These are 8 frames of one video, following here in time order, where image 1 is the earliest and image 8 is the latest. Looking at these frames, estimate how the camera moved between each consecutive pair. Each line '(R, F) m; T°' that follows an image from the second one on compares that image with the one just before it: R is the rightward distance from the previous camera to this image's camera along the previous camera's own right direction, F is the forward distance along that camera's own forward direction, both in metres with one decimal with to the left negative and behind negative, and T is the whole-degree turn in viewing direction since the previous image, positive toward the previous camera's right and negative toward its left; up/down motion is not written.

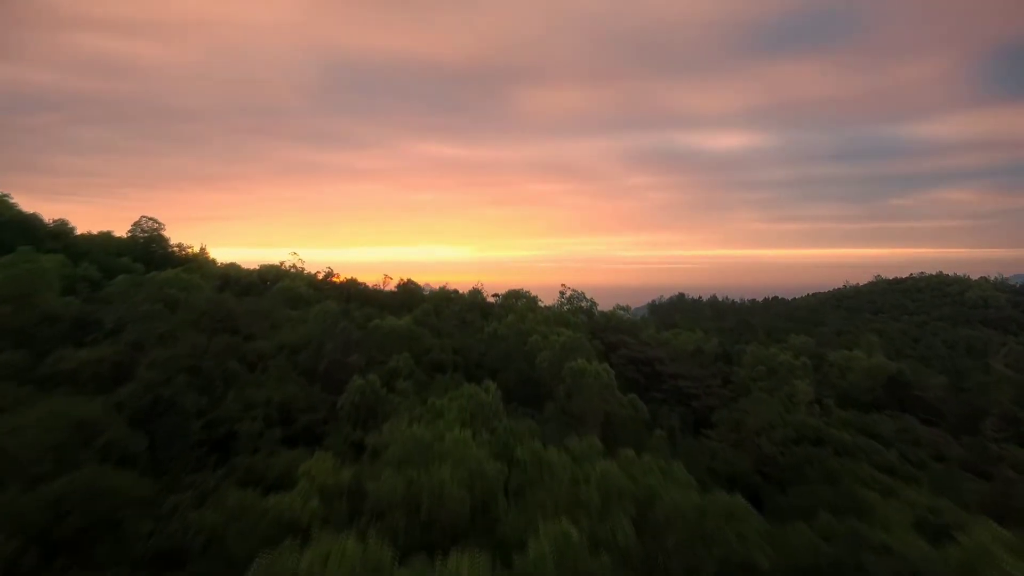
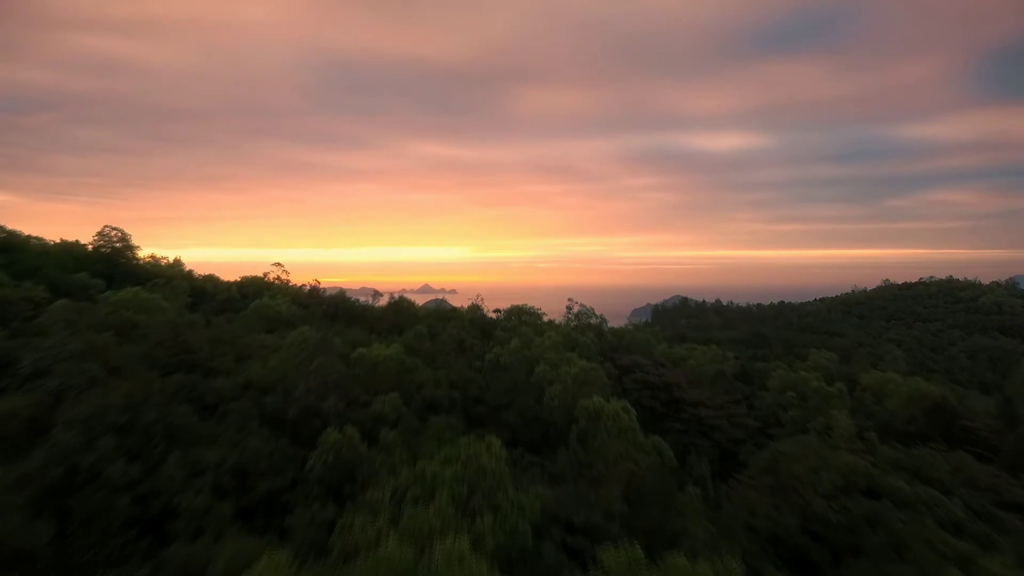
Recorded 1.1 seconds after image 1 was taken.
(-0.1, +1.2) m; 0°
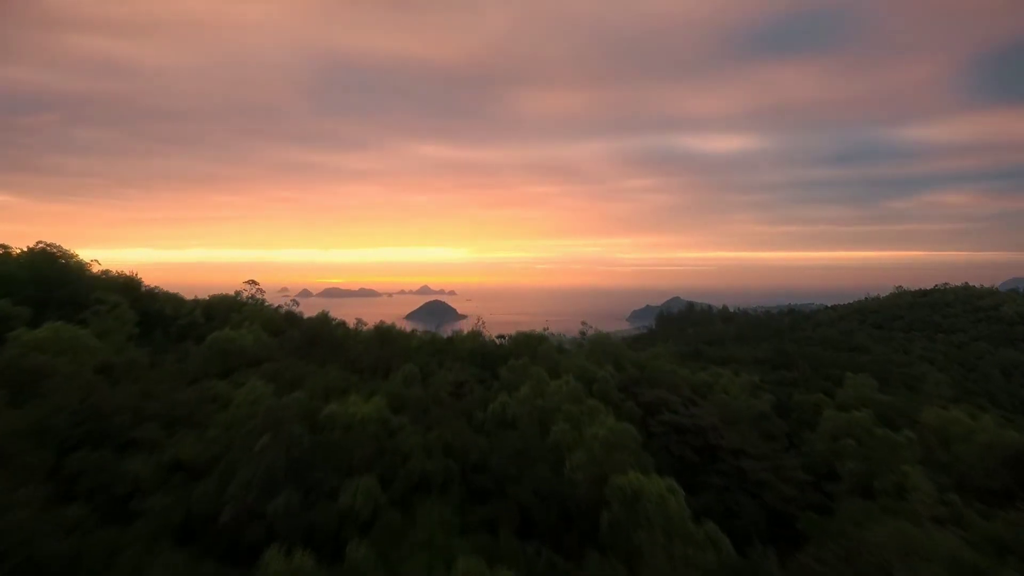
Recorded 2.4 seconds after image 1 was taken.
(-0.1, +1.7) m; 0°
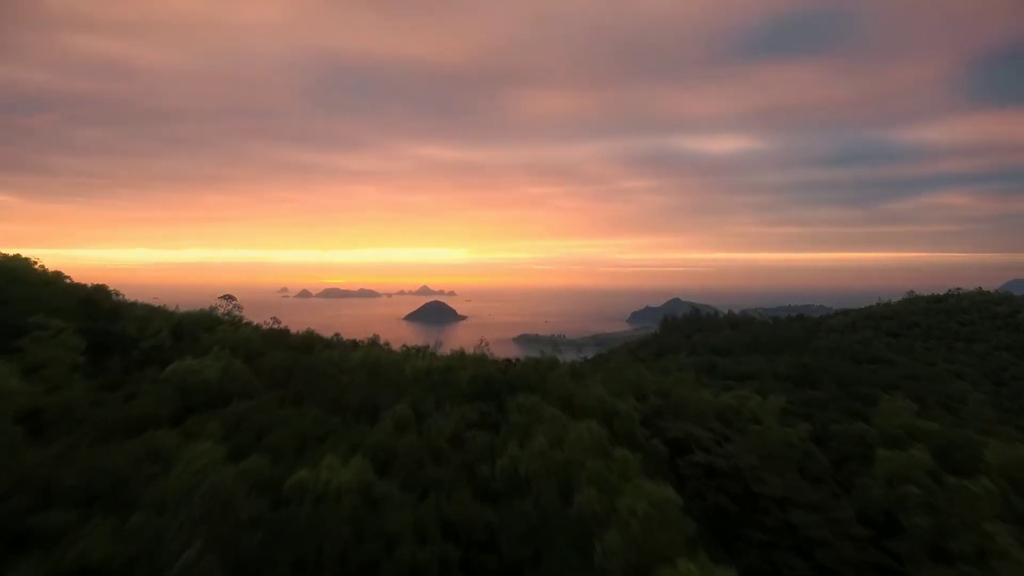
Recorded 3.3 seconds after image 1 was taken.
(-0.1, +1.3) m; 0°
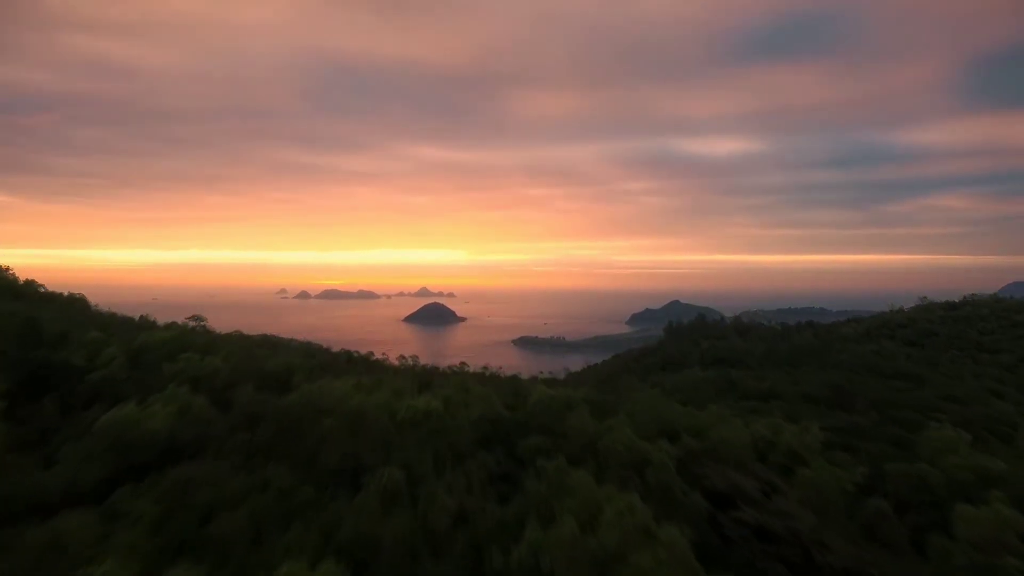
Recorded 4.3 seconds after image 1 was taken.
(-0.1, +1.4) m; 0°
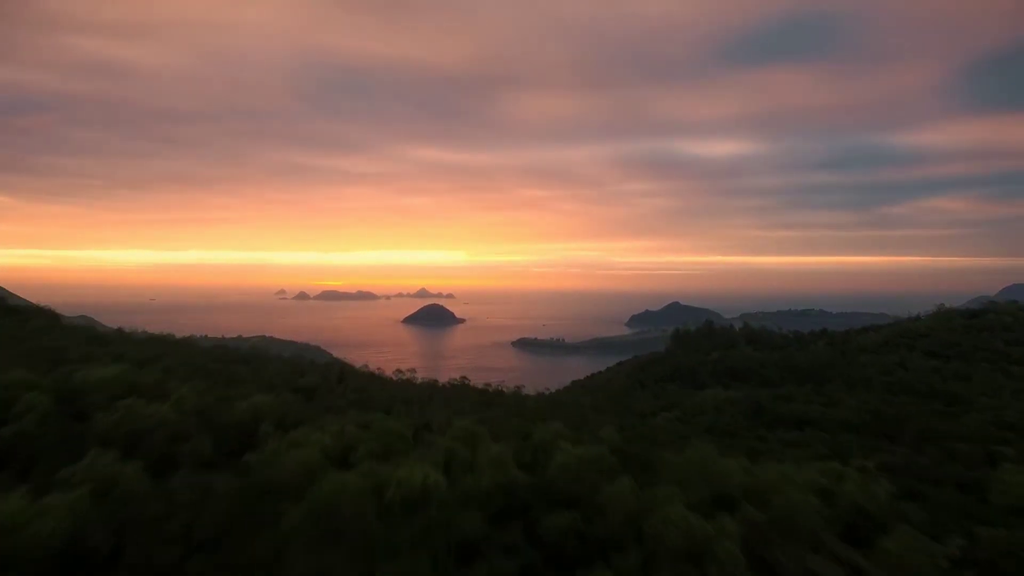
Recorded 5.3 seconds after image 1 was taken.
(-0.2, +1.7) m; 0°
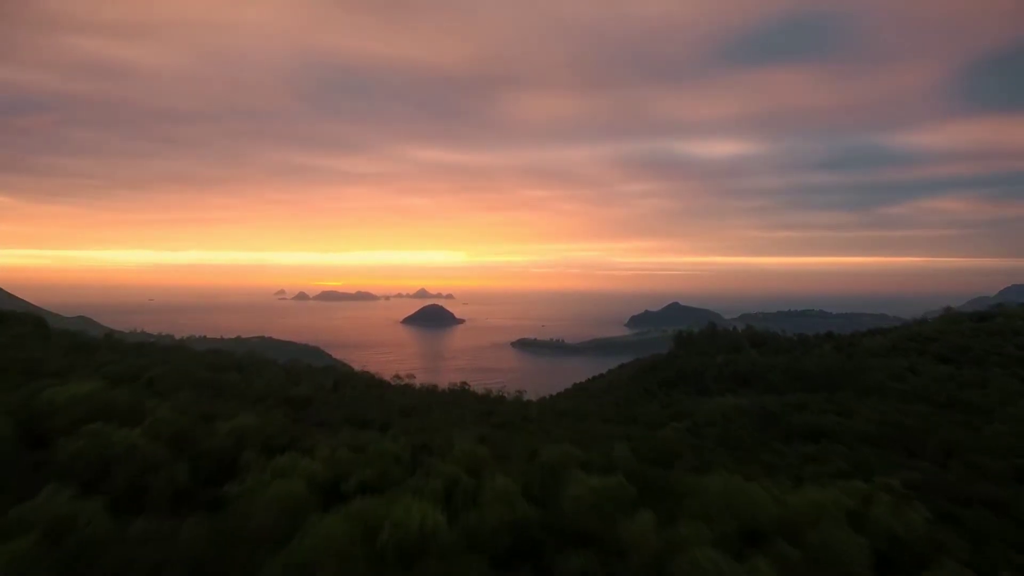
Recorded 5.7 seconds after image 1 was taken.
(-0.1, +0.7) m; 0°
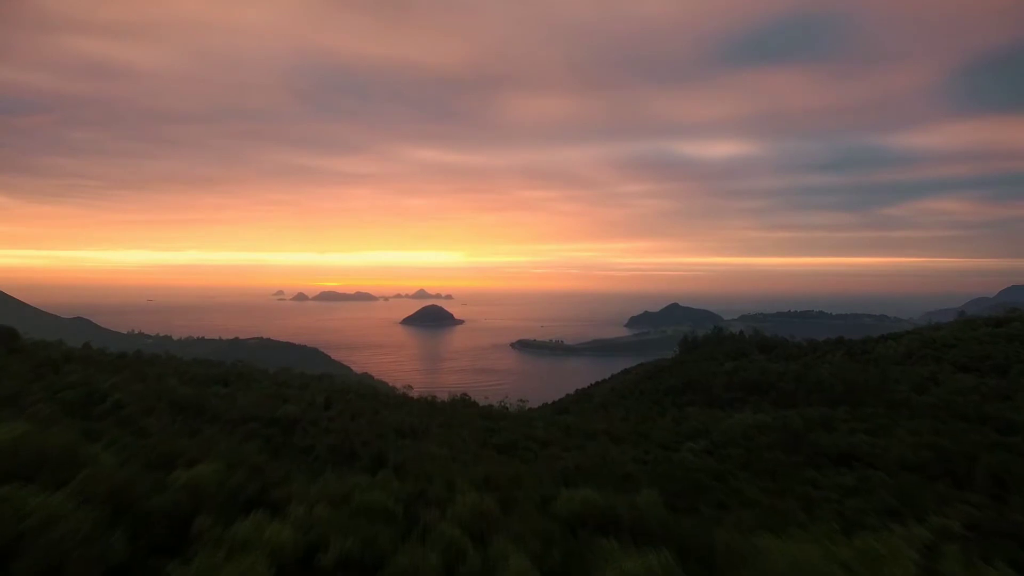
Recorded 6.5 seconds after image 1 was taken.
(-0.1, +1.3) m; 0°
